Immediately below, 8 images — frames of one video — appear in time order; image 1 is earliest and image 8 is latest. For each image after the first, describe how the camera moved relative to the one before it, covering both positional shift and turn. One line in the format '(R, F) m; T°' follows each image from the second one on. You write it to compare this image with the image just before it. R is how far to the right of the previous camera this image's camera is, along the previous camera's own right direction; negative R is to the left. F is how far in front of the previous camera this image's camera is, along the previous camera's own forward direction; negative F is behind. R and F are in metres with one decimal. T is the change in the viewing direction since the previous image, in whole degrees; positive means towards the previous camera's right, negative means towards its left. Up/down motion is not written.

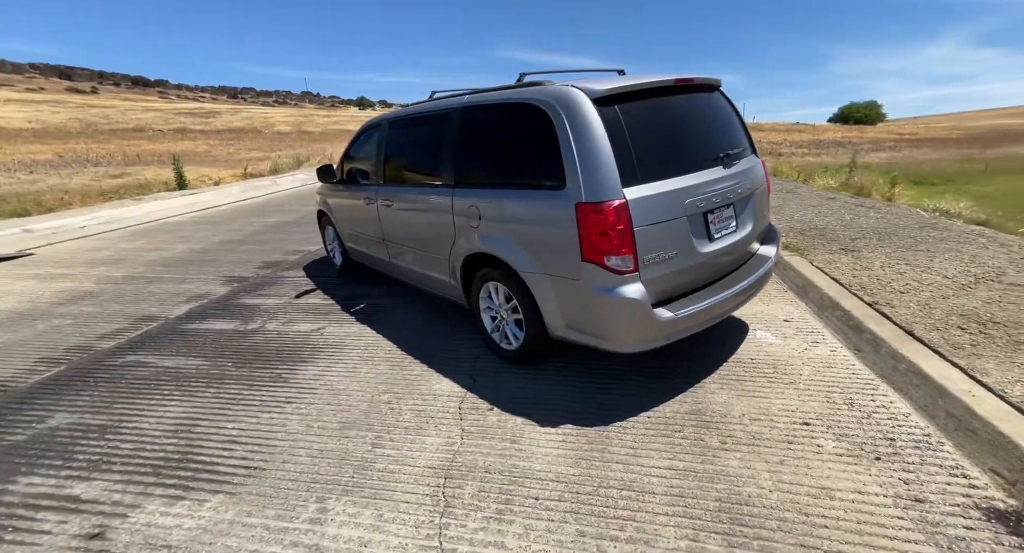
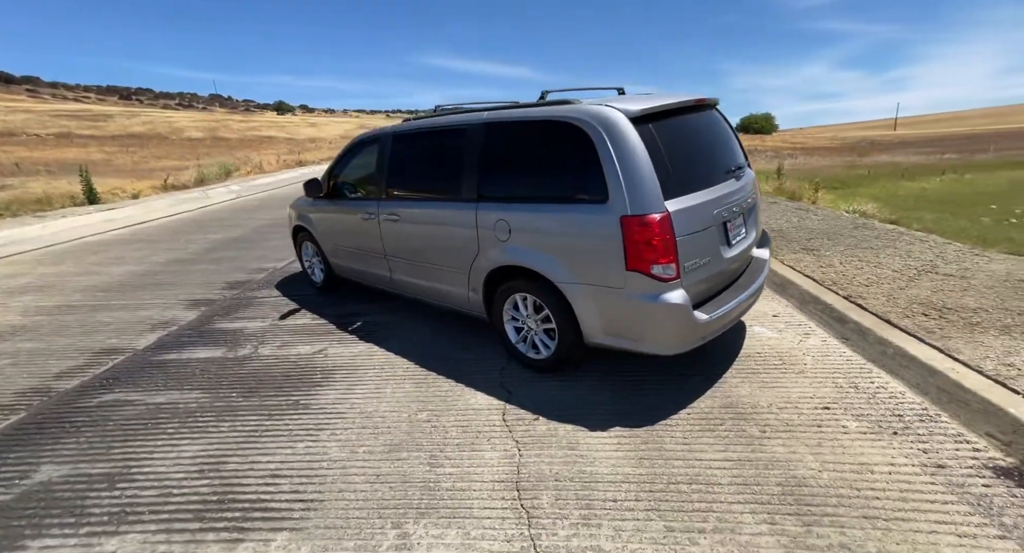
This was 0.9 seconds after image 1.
(-0.6, 0.0) m; +8°
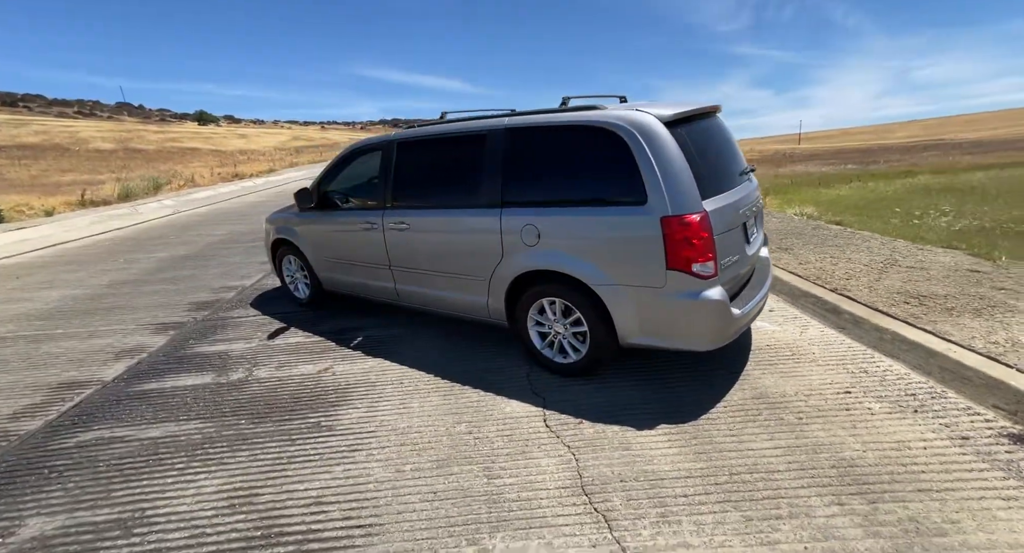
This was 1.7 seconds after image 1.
(-0.6, +0.1) m; +7°
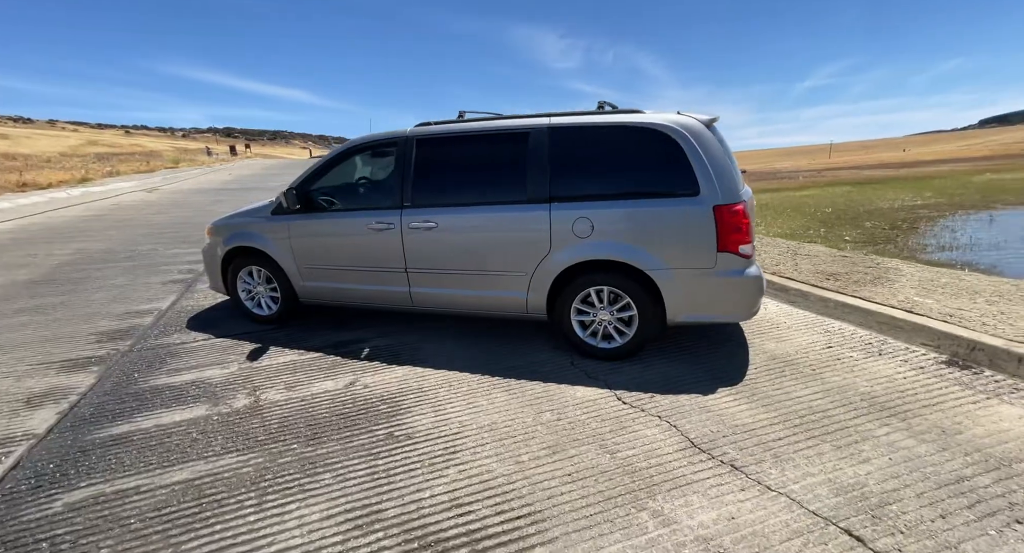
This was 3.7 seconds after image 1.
(-1.3, +0.1) m; +17°
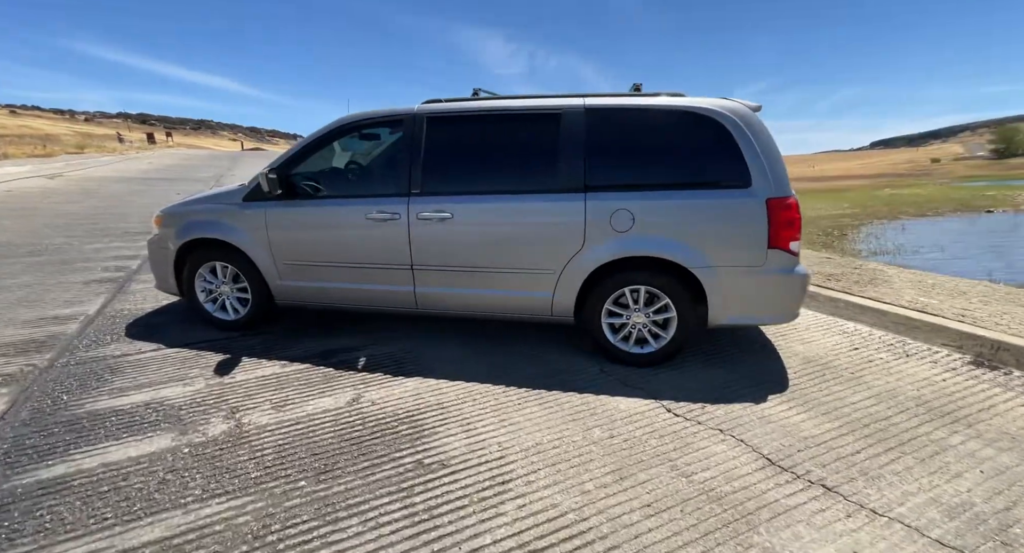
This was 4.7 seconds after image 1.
(-0.5, +0.4) m; +7°
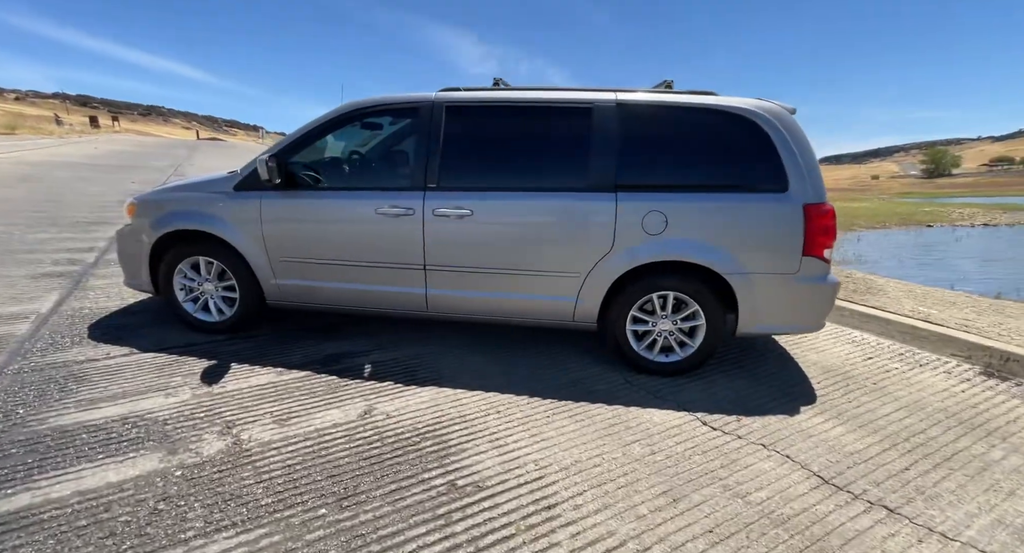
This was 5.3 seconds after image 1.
(-0.4, +0.2) m; +4°
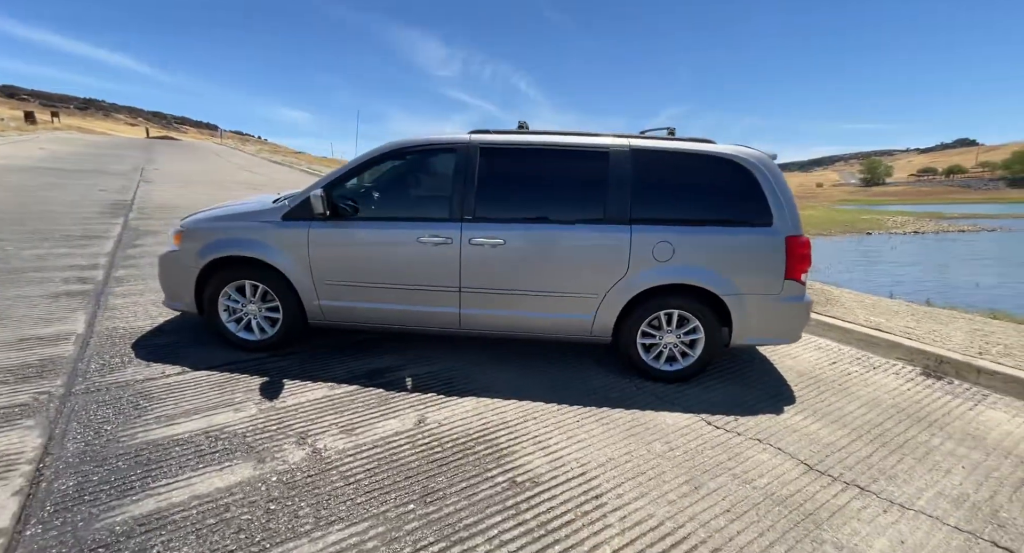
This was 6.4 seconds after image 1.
(-0.4, -0.4) m; +4°
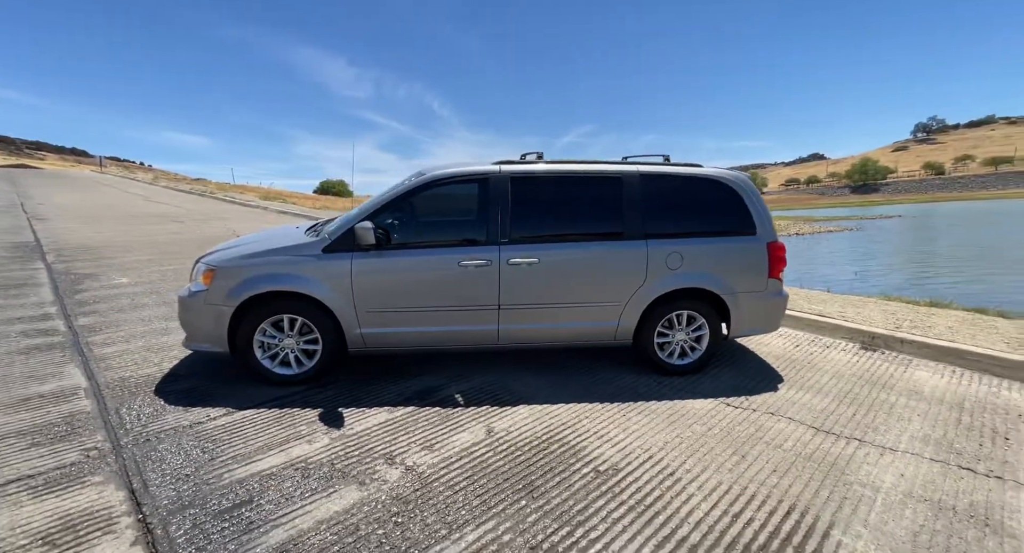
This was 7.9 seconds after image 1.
(-0.9, -0.3) m; +9°
